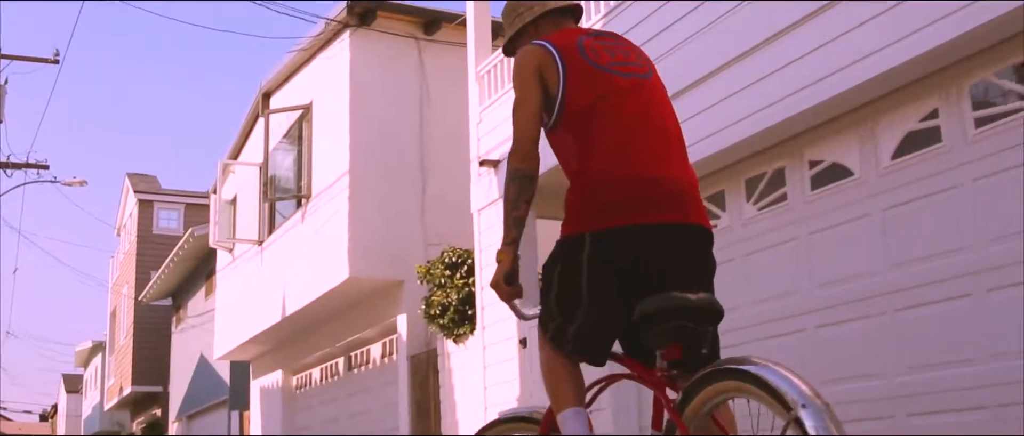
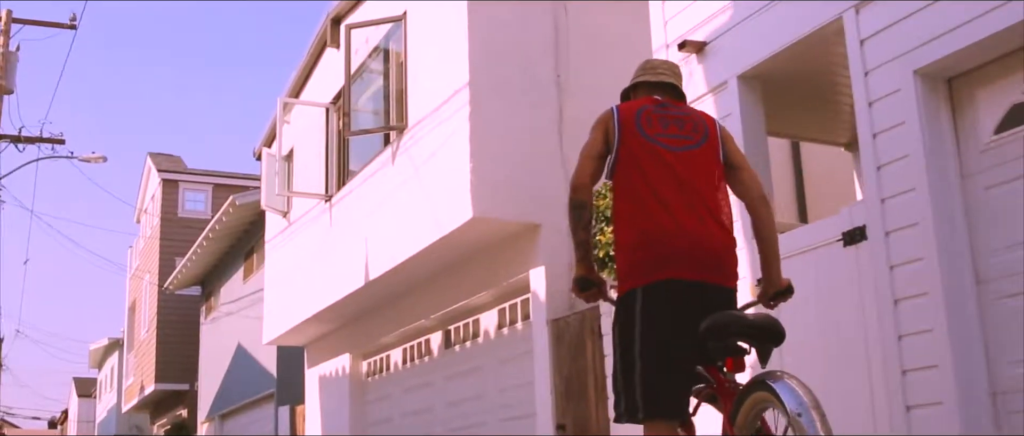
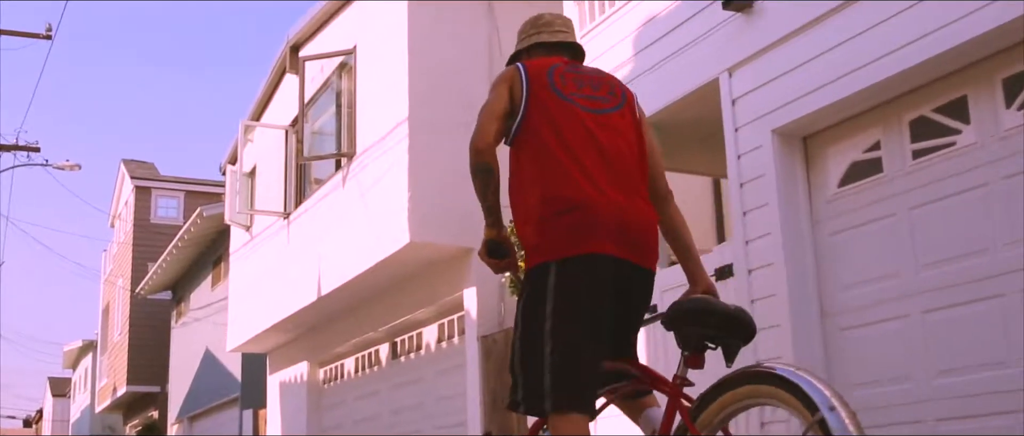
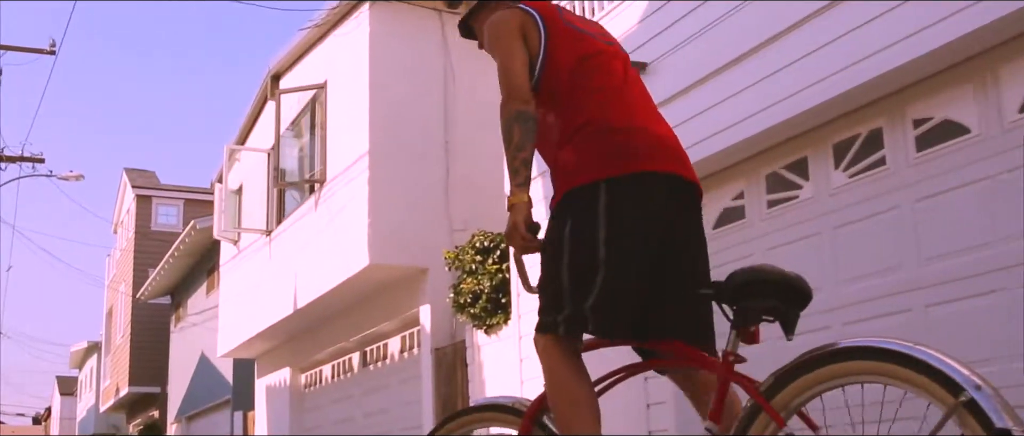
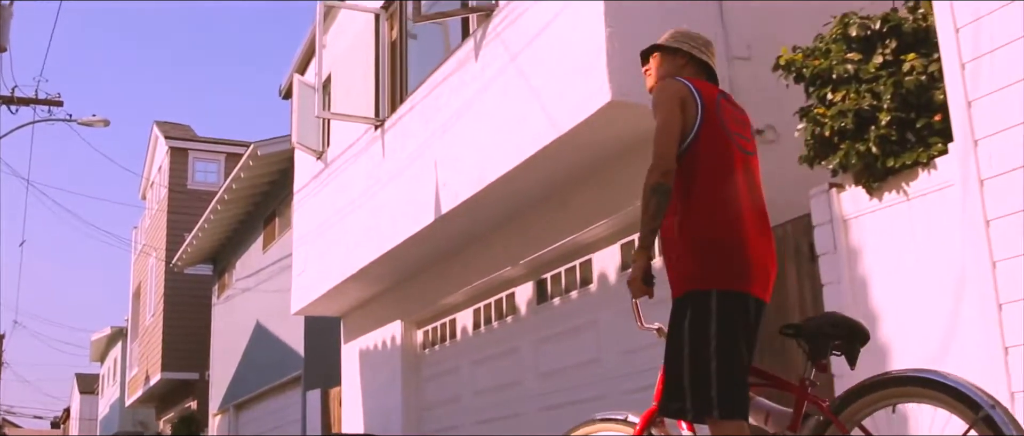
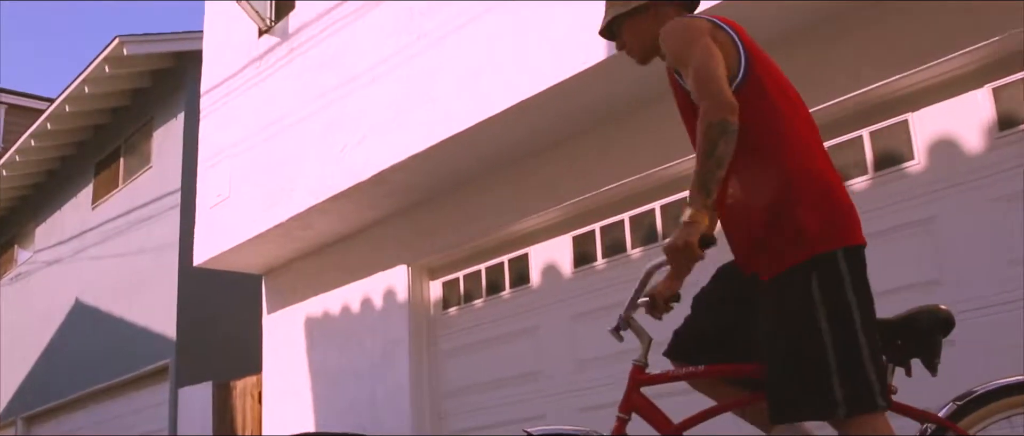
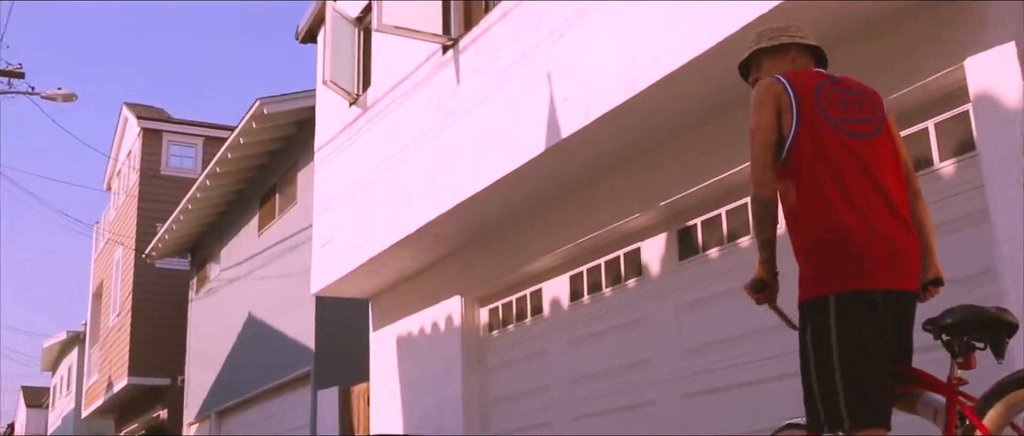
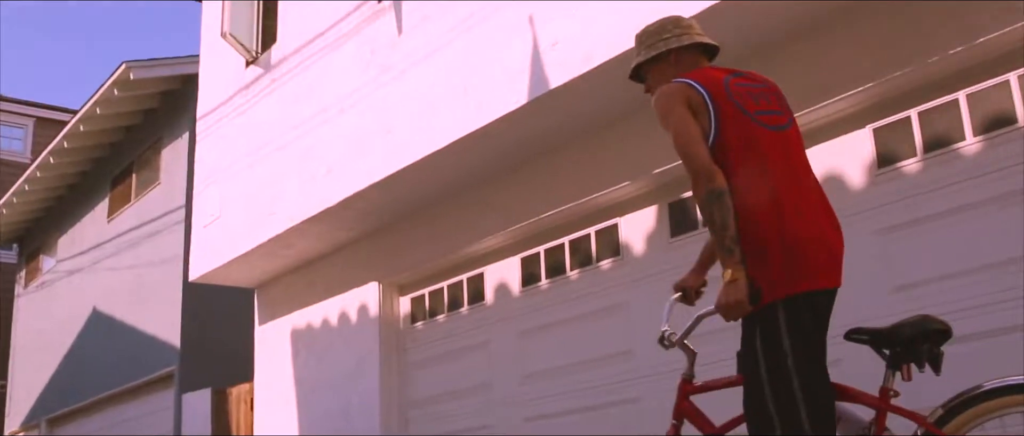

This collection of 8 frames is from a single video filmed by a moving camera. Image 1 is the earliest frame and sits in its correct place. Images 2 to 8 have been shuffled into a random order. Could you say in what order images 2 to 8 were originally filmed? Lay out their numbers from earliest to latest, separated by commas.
4, 3, 2, 5, 7, 8, 6
